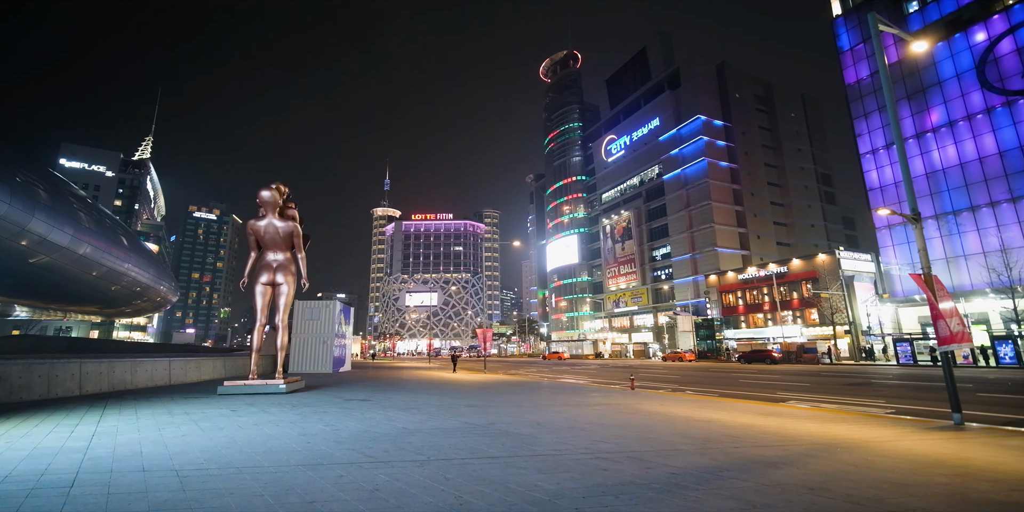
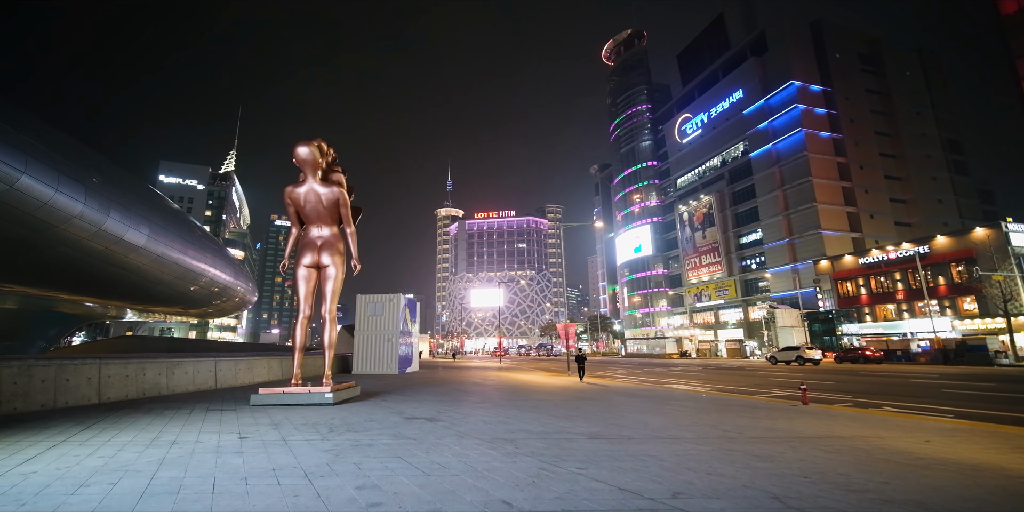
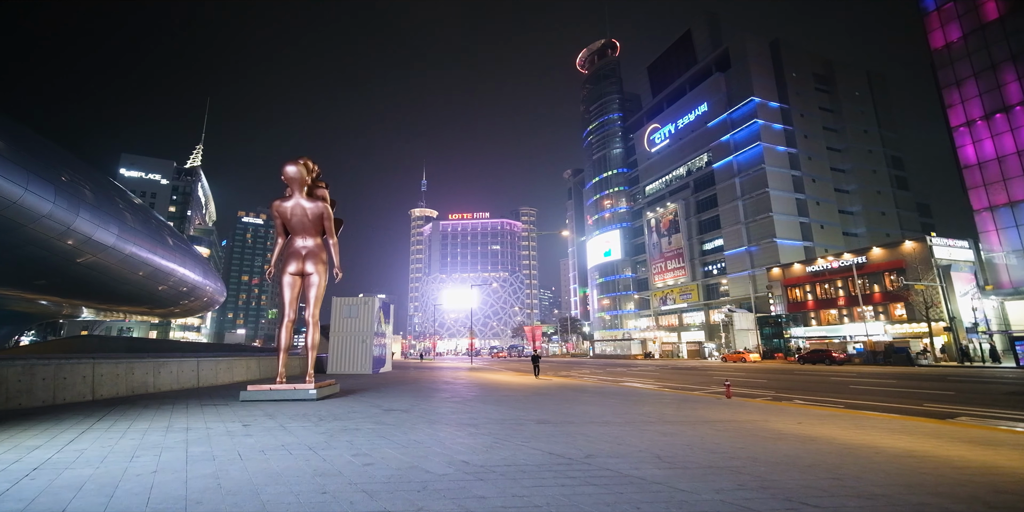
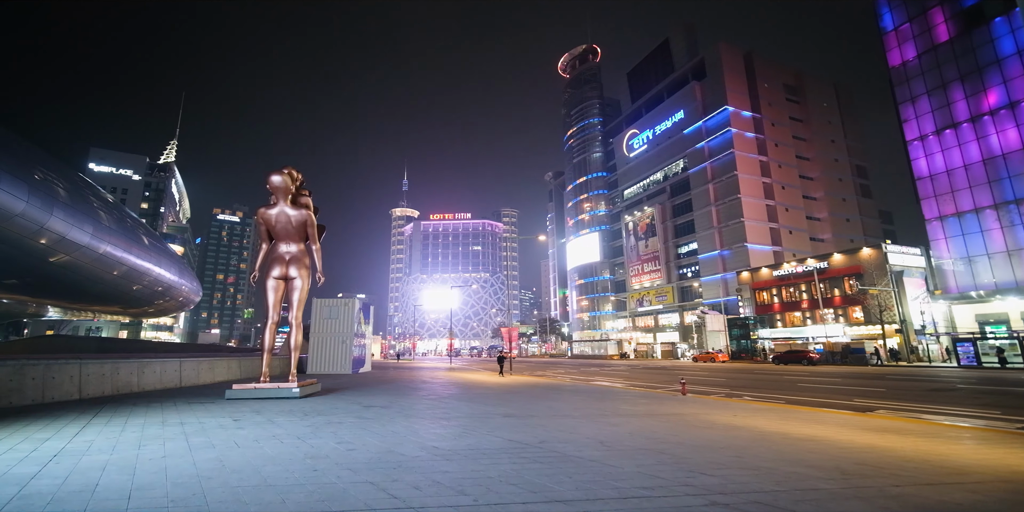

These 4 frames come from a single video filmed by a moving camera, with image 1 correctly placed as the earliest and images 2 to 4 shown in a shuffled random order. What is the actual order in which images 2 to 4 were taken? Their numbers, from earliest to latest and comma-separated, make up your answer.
4, 3, 2
